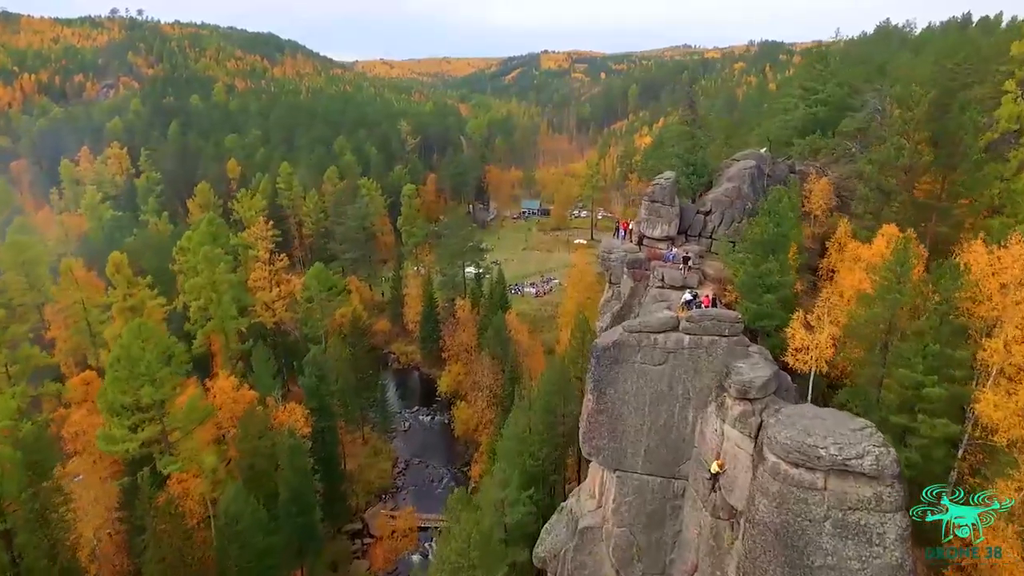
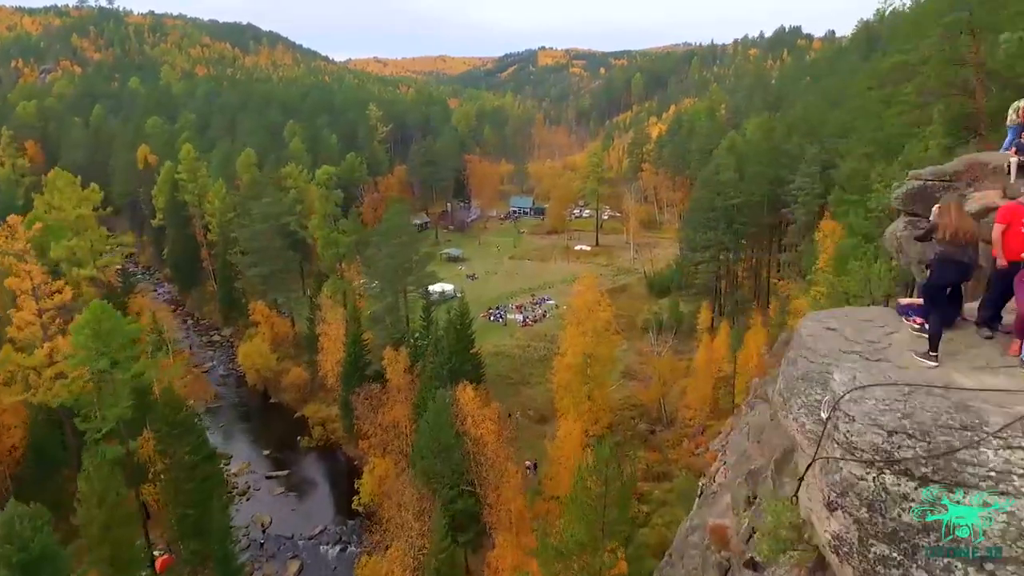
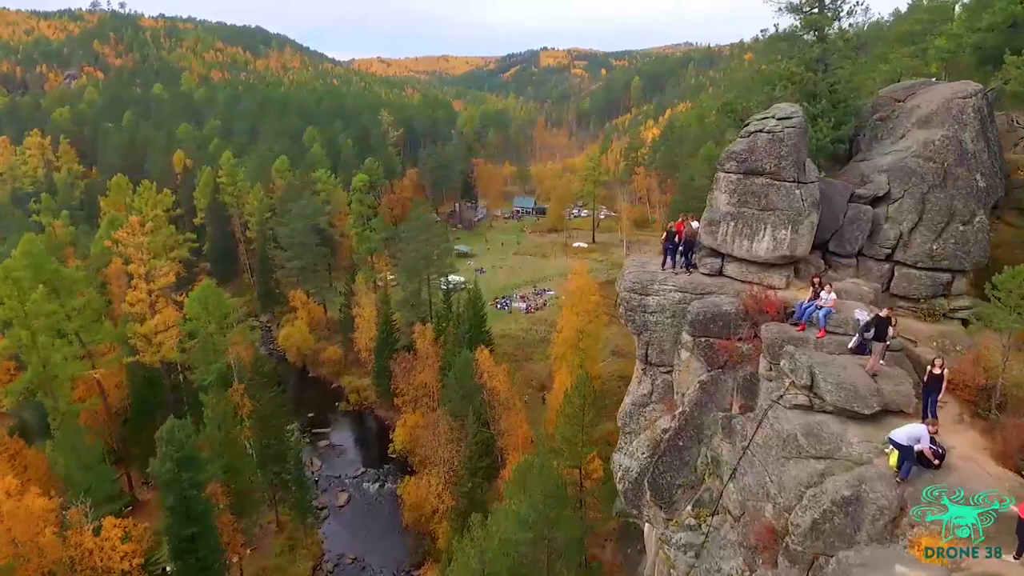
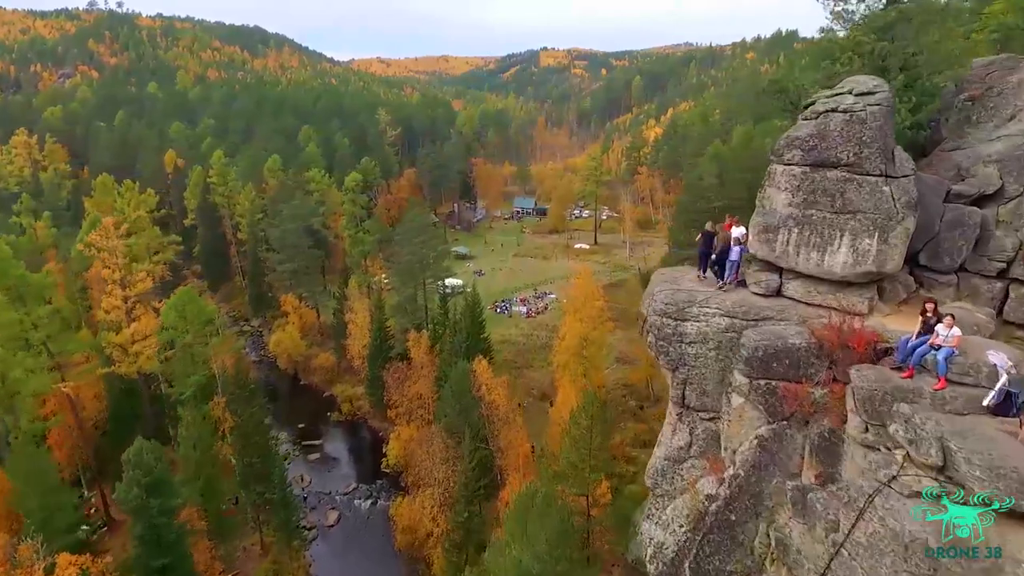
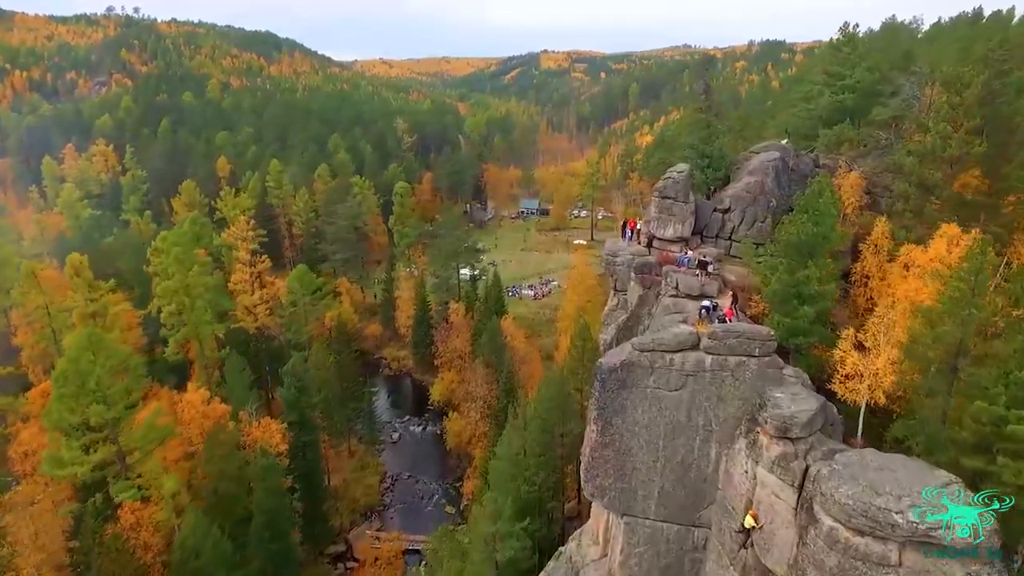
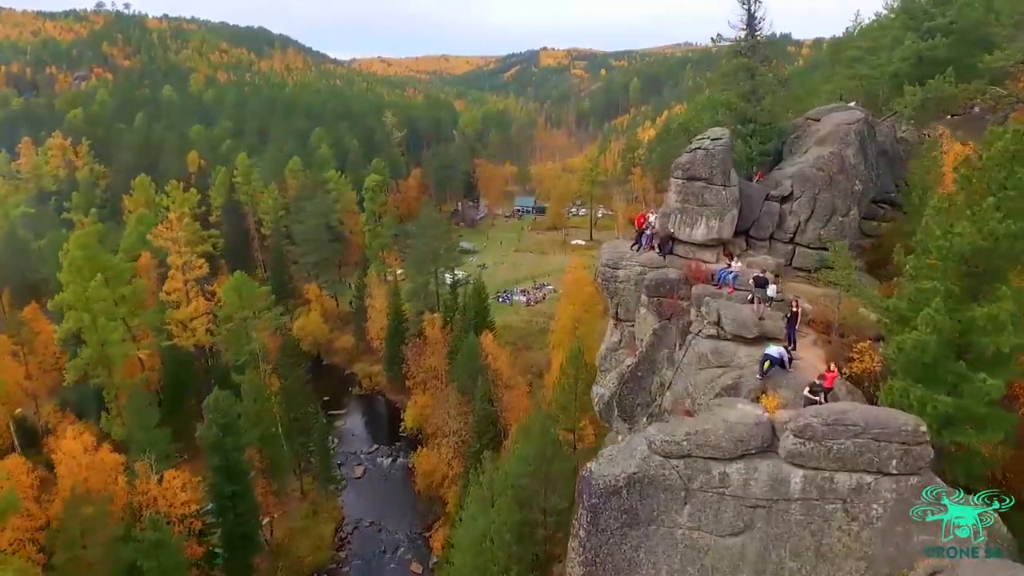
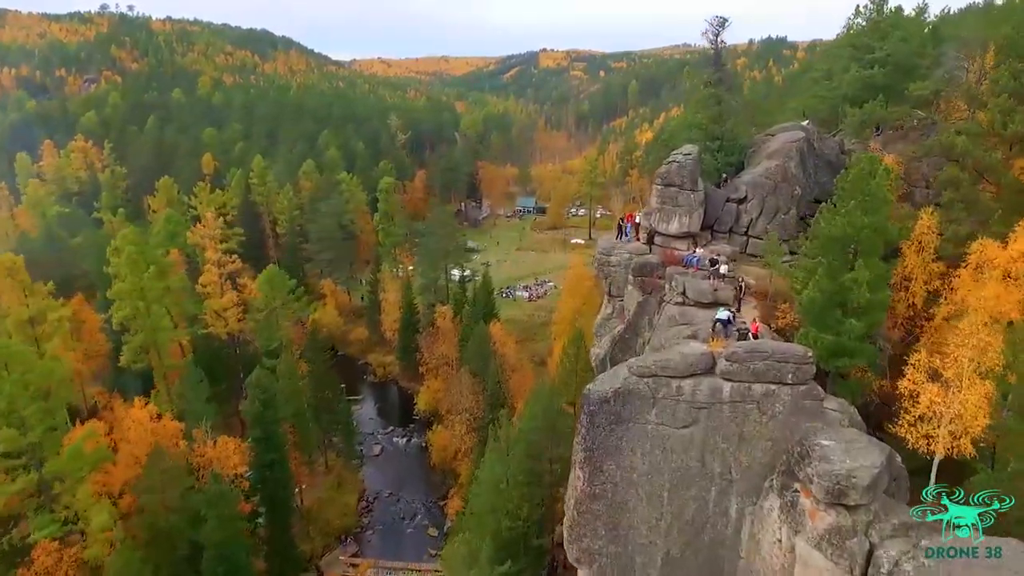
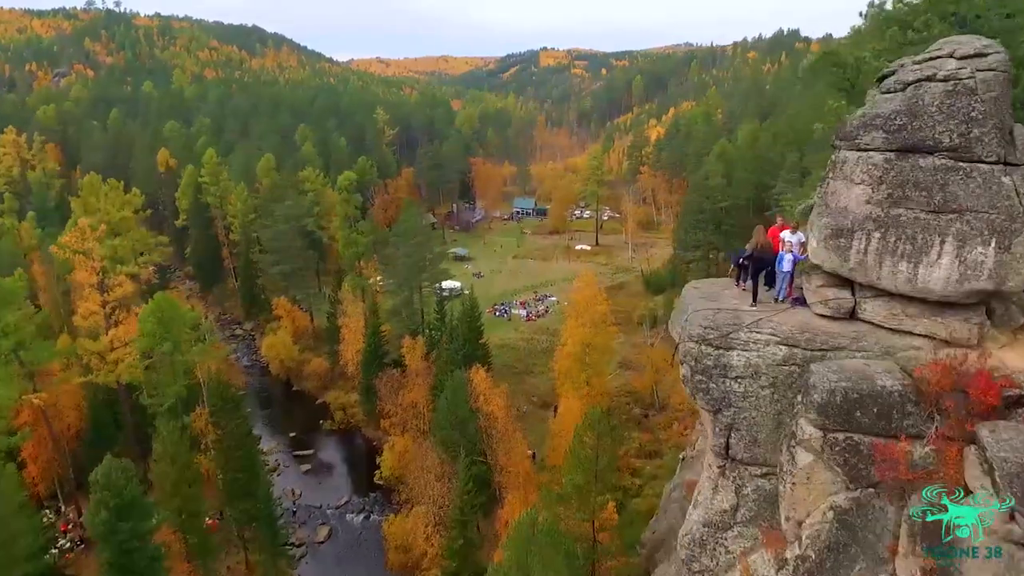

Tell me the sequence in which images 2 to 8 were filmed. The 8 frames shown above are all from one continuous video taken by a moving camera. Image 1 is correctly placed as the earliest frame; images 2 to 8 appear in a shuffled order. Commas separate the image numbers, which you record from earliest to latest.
5, 7, 6, 3, 4, 8, 2
